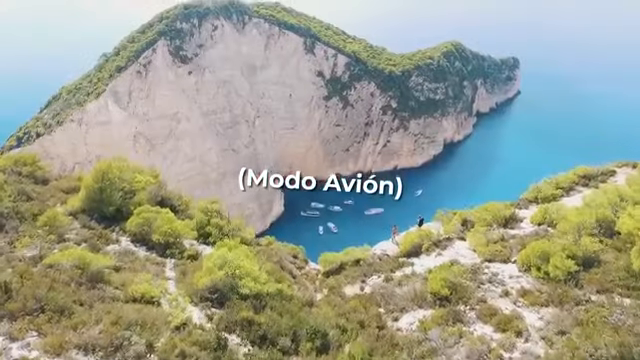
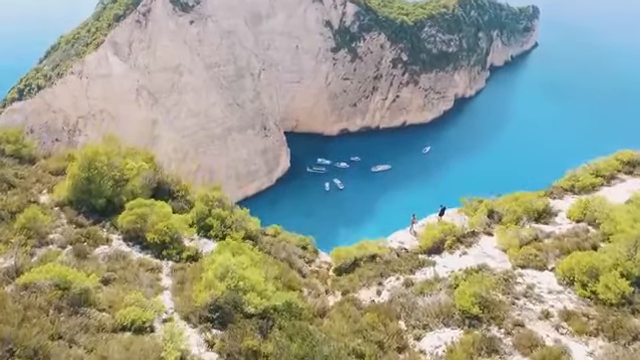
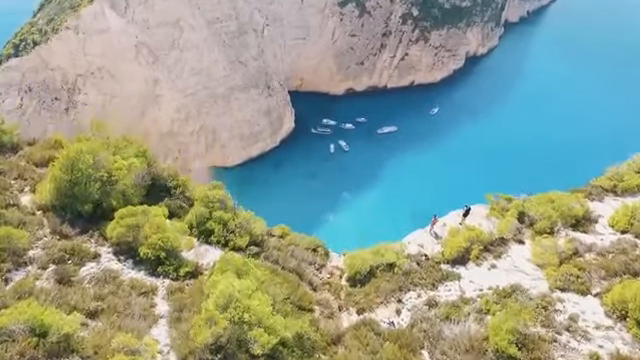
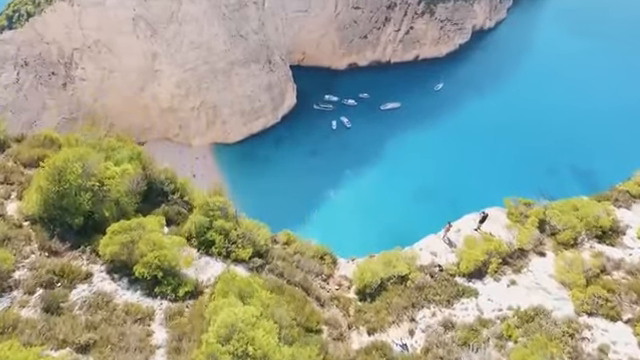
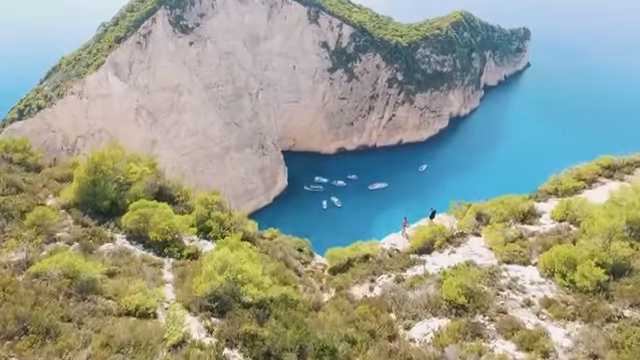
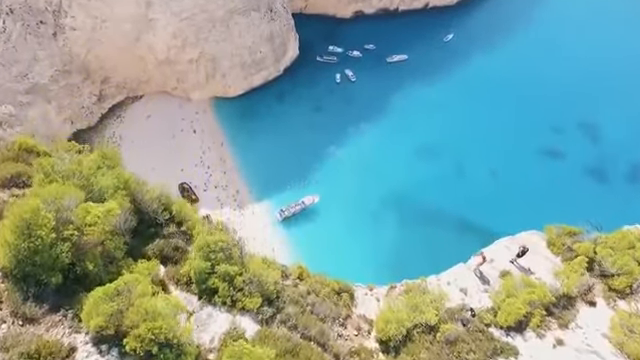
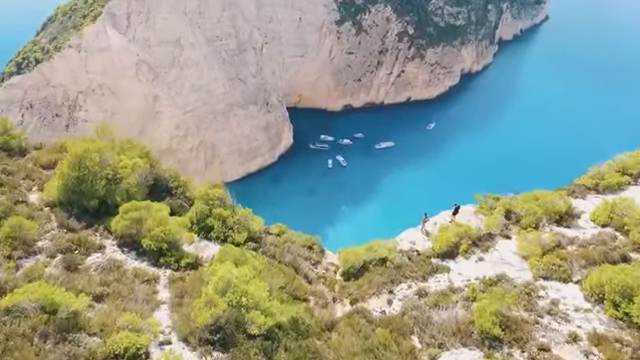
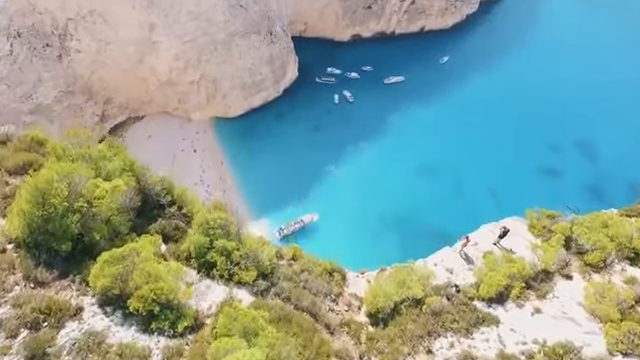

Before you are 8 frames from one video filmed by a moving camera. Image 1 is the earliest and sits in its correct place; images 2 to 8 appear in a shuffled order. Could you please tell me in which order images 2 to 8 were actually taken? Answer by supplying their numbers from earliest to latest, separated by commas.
5, 2, 7, 3, 4, 8, 6
